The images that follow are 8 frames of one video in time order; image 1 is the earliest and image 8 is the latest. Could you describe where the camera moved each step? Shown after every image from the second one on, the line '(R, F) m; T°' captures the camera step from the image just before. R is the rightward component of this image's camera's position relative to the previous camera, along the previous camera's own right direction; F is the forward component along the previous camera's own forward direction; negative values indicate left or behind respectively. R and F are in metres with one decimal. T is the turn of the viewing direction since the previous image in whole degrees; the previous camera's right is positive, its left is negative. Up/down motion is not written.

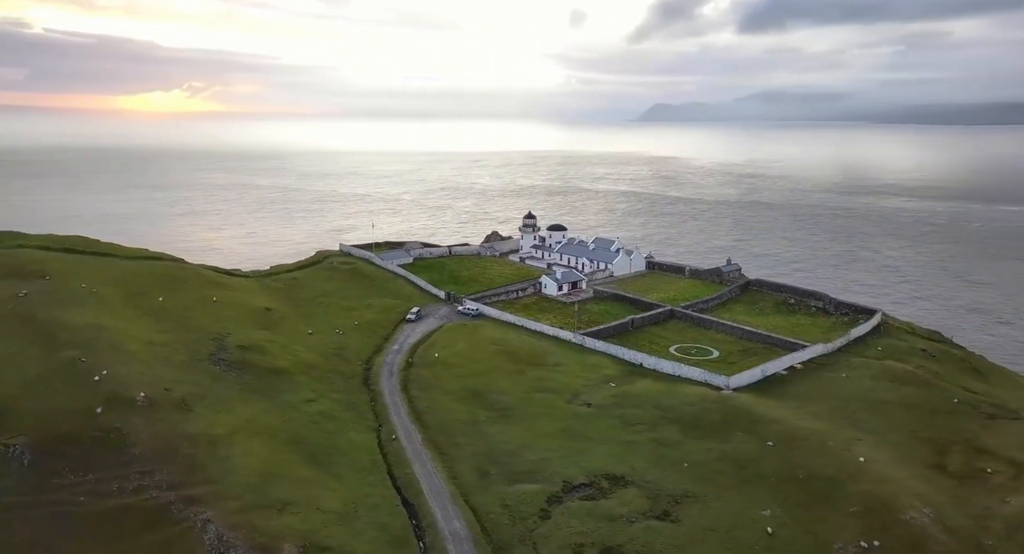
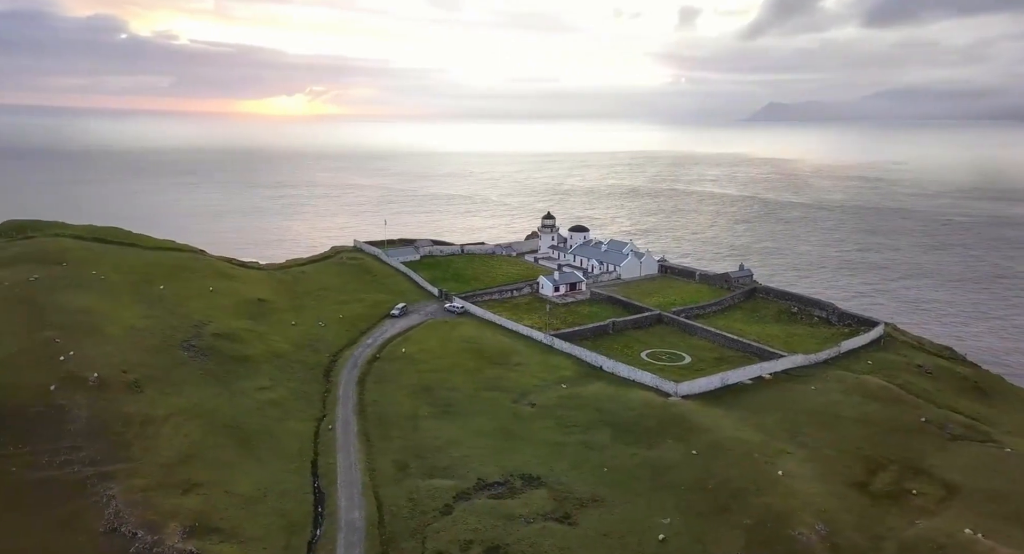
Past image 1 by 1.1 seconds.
(+7.3, +0.3) m; -6°
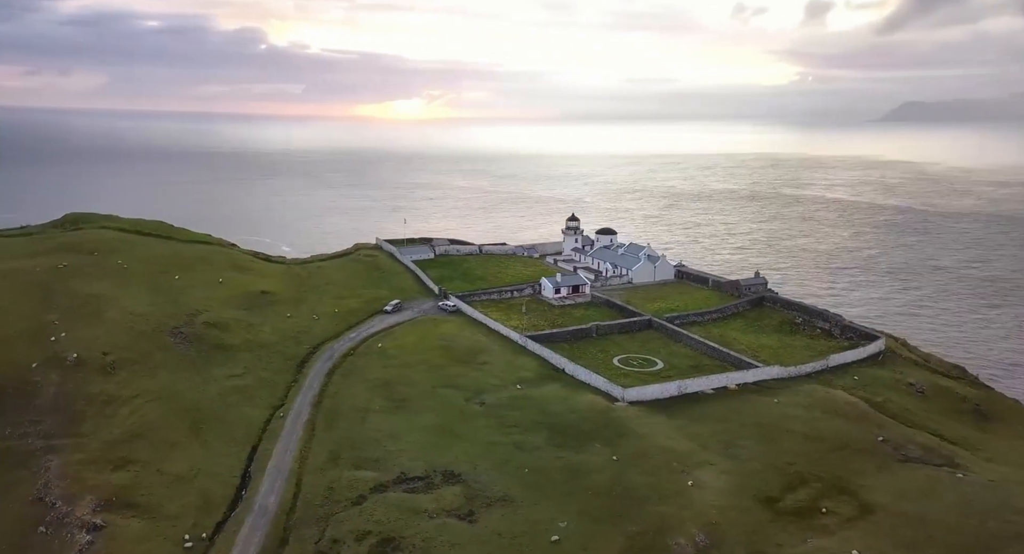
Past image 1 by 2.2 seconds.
(+7.3, +0.2) m; -7°
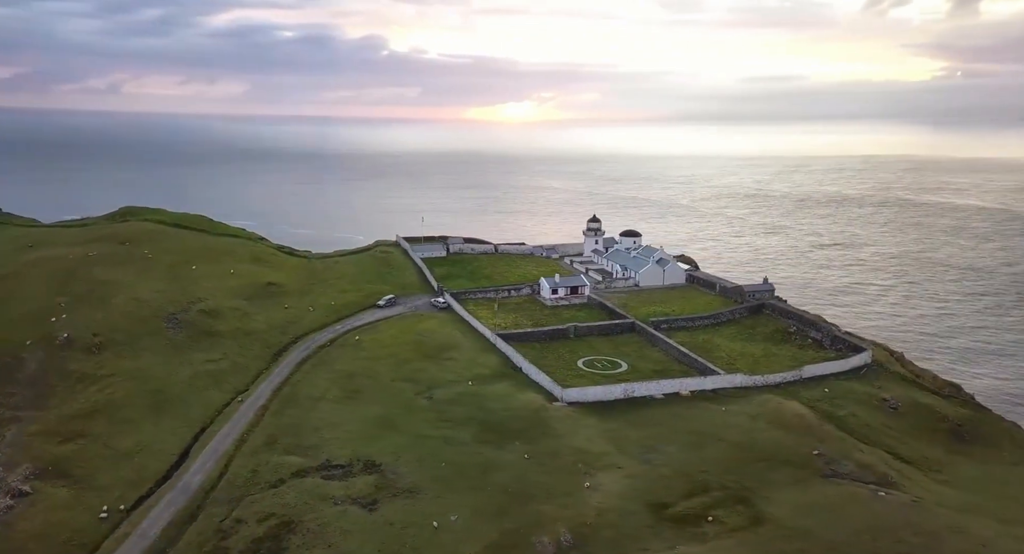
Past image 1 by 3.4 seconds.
(+7.5, +0.1) m; -7°
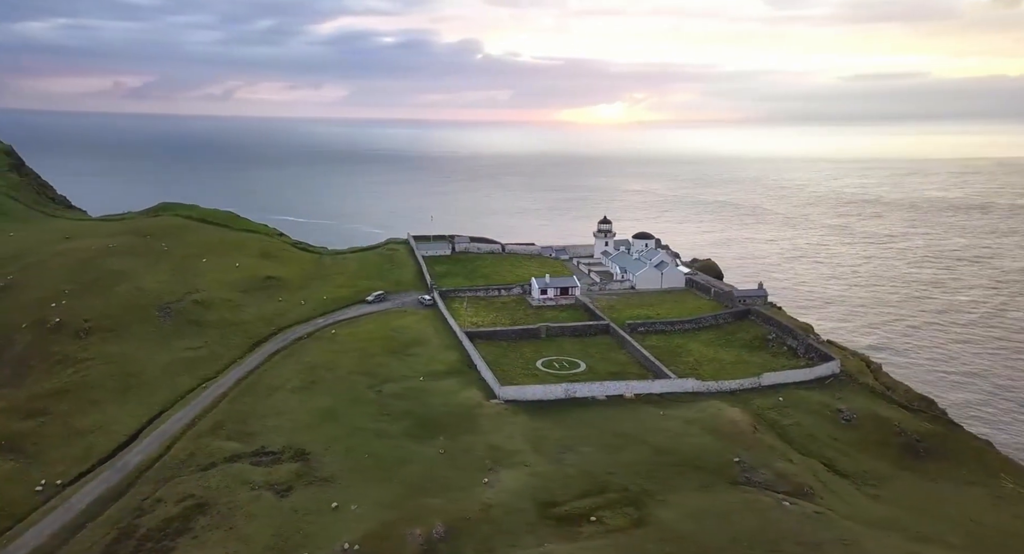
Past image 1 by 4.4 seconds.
(+6.8, -0.1) m; -5°
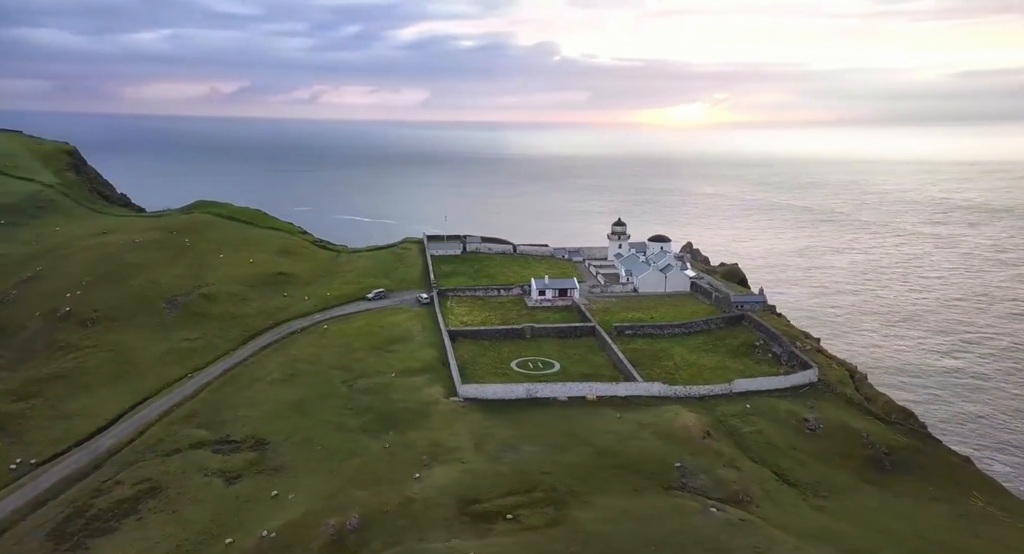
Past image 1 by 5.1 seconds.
(+5.2, -0.2) m; -5°
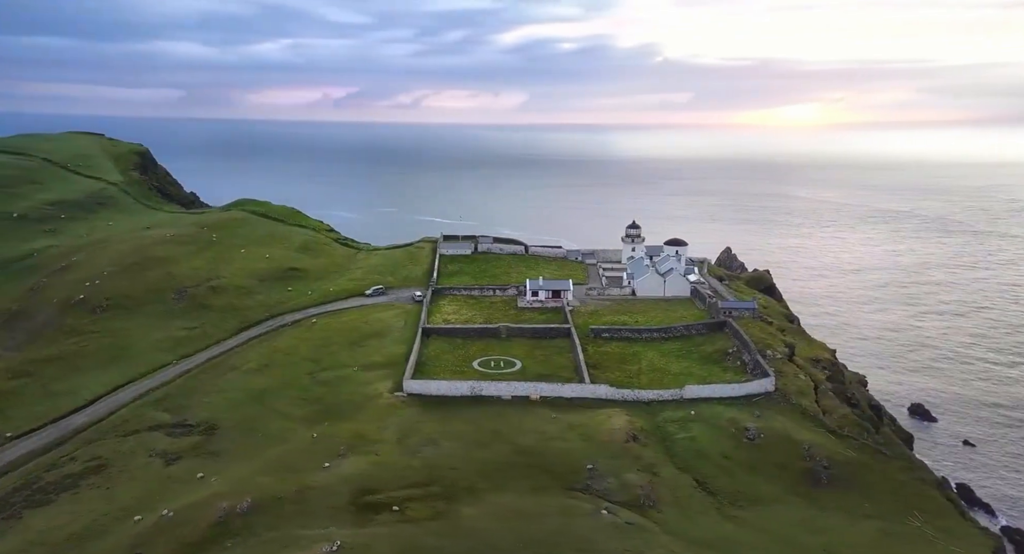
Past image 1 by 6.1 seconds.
(+7.1, -0.2) m; -6°
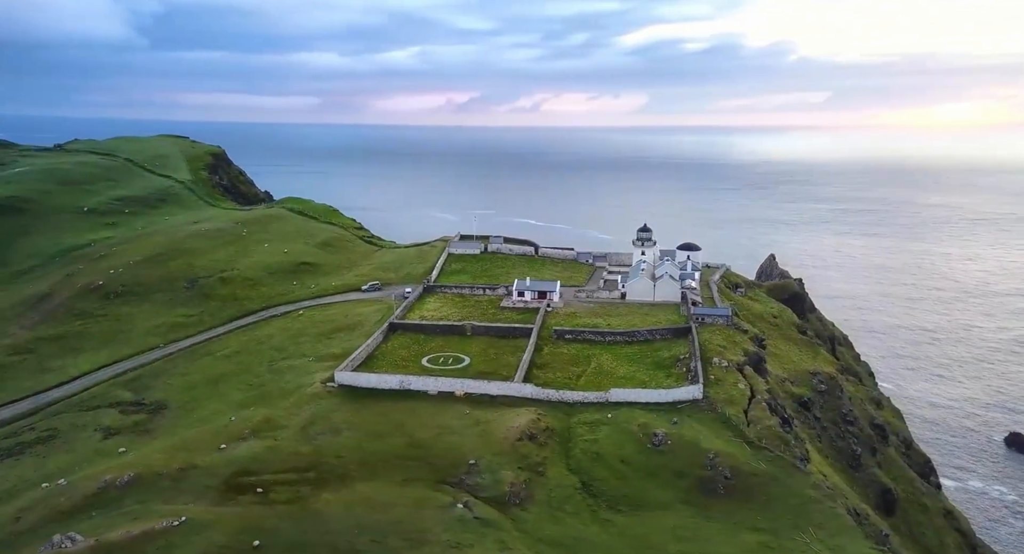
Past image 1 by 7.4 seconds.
(+9.2, -0.2) m; -7°
